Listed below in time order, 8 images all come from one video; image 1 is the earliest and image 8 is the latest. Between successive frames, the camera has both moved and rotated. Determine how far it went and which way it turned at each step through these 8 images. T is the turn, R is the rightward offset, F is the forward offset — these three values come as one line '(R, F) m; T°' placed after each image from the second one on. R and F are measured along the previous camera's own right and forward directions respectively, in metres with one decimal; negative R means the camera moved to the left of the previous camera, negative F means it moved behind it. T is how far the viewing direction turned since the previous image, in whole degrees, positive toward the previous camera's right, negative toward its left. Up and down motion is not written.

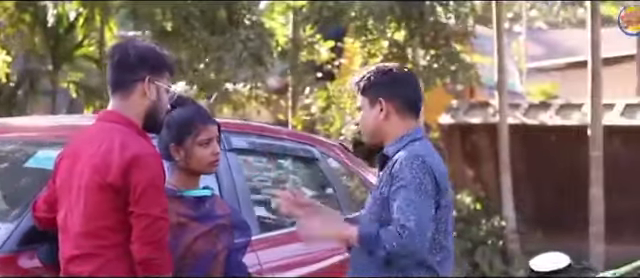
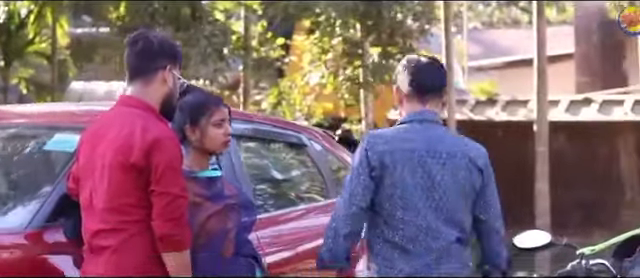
(-0.2, -0.2) m; +4°
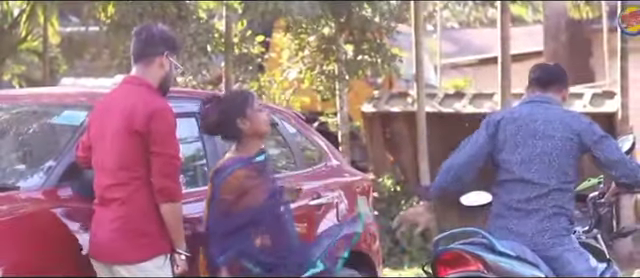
(+0.1, -0.7) m; +1°
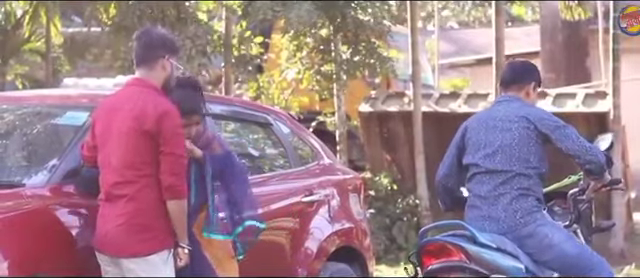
(0.0, -0.2) m; 0°
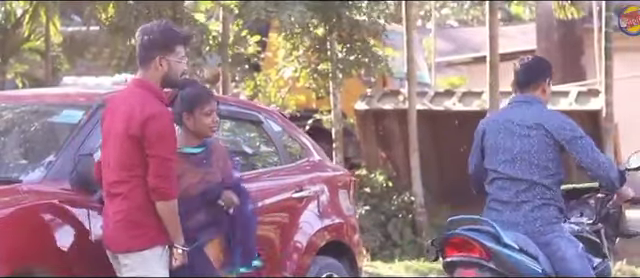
(+0.1, -0.2) m; 0°
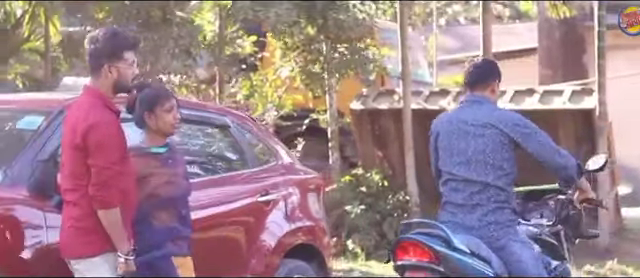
(+0.2, -0.1) m; -1°
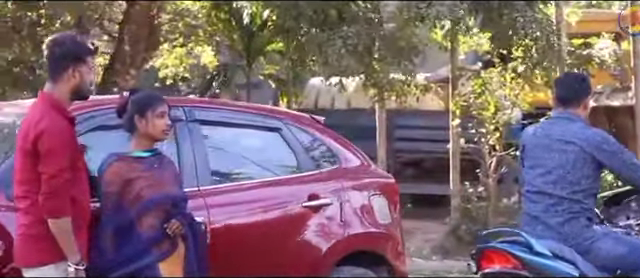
(+1.3, +0.5) m; -17°
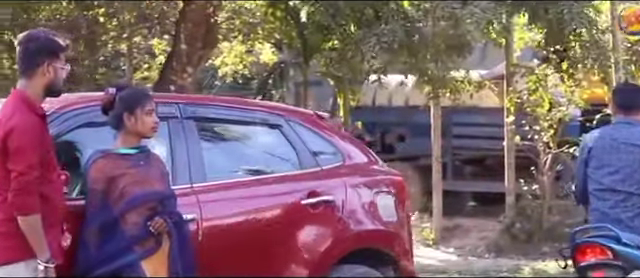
(+0.4, +0.1) m; -4°
